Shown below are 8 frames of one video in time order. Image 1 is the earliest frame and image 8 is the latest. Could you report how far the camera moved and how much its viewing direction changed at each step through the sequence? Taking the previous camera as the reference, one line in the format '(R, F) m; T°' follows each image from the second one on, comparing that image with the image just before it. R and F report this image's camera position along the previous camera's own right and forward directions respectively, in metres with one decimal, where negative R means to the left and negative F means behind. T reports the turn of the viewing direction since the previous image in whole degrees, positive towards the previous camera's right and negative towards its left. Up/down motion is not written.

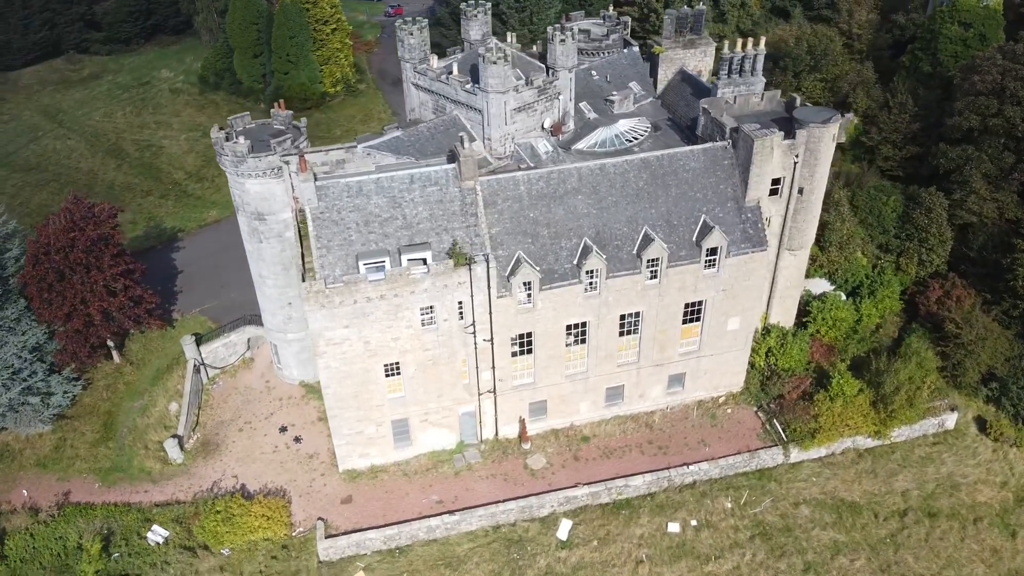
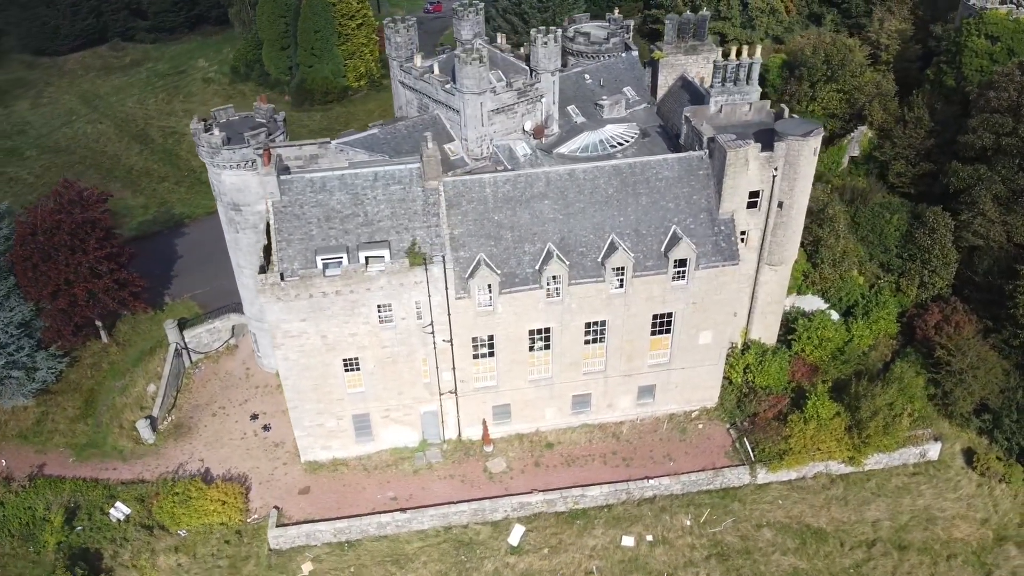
(+4.5, +0.3) m; -4°
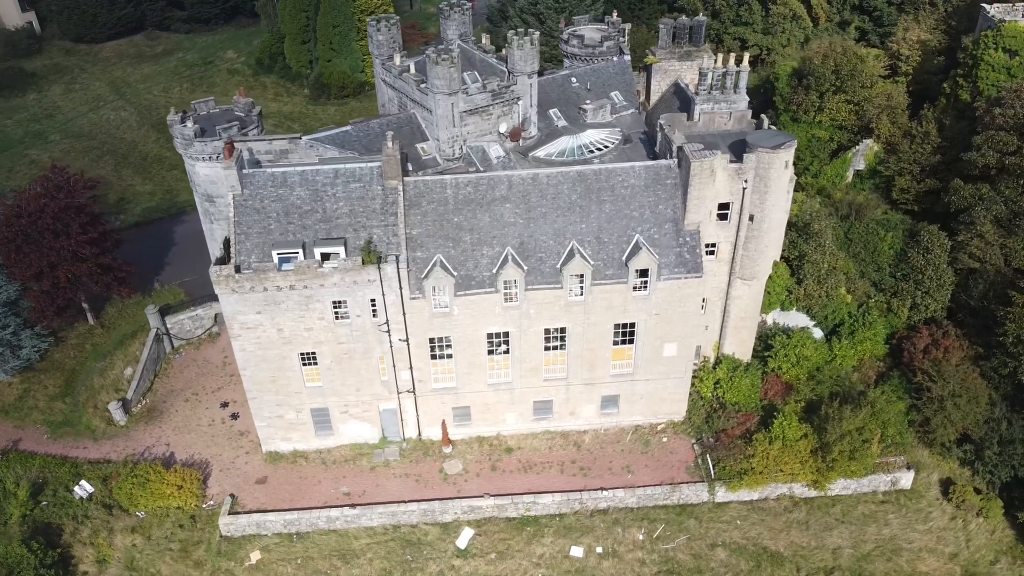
(+4.4, +0.4) m; -4°
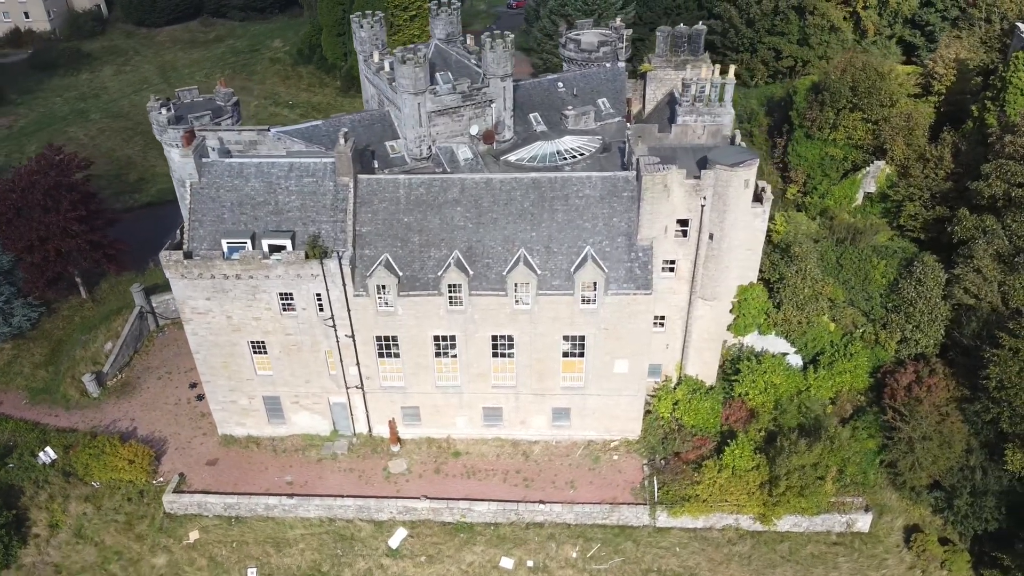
(+6.0, +0.7) m; -5°
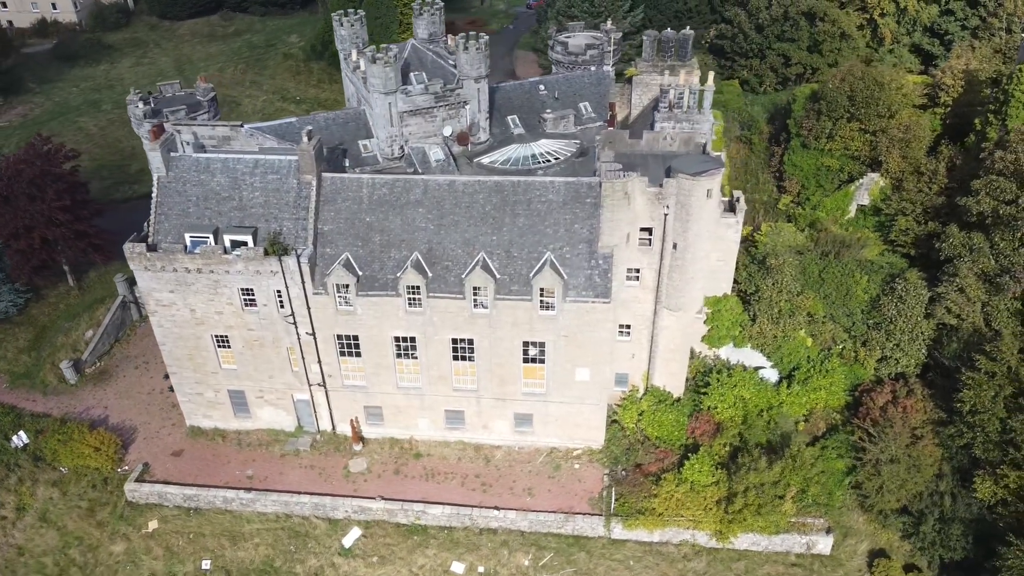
(+3.5, +0.4) m; -3°
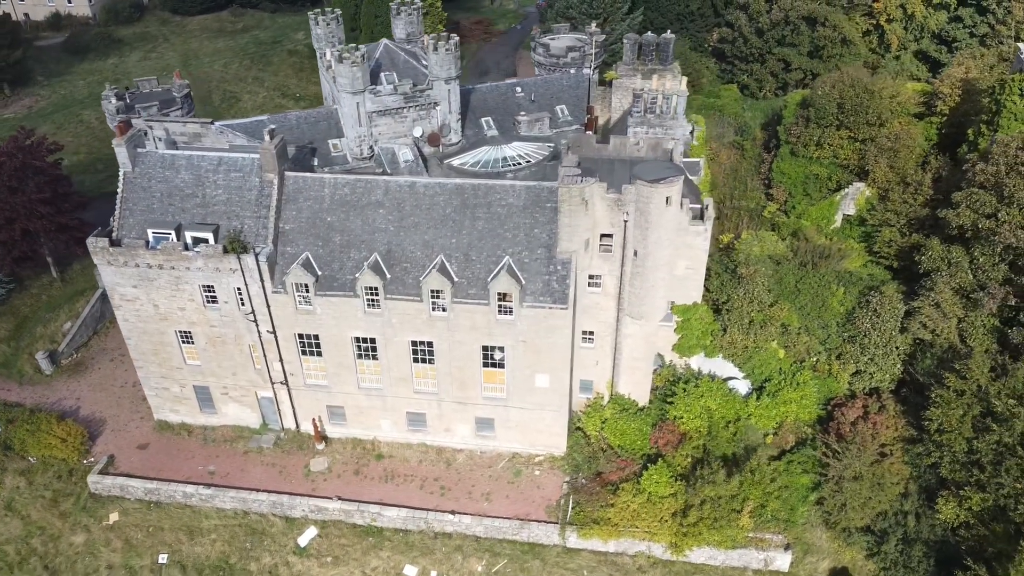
(+3.0, +0.3) m; -2°
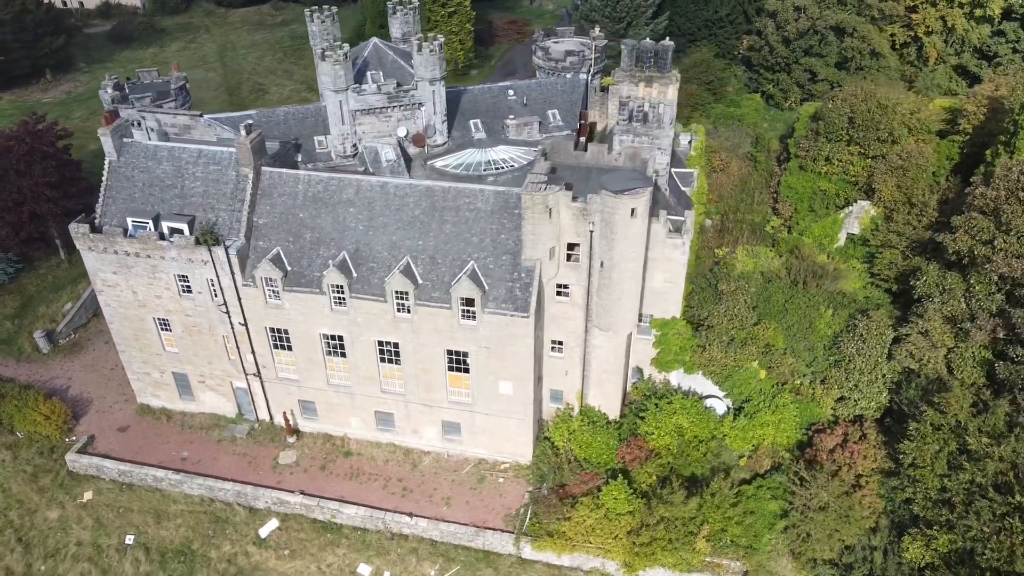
(+4.0, +0.5) m; -4°
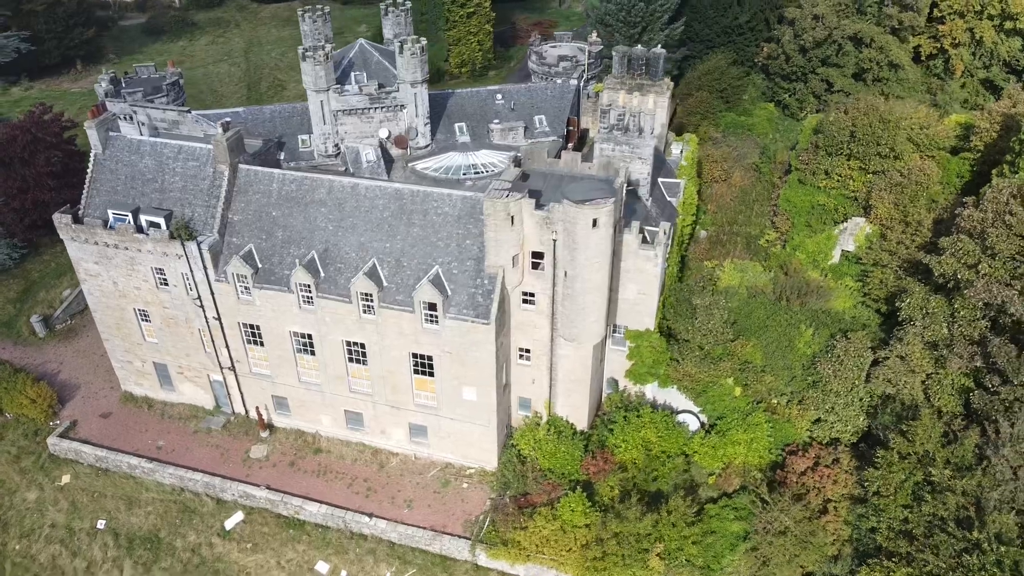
(+3.5, +0.3) m; -3°
